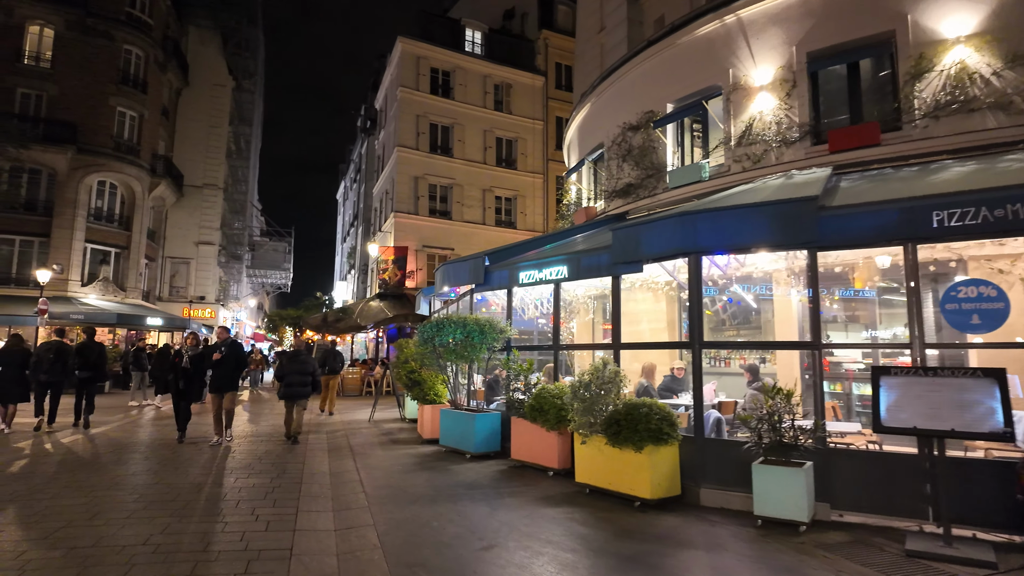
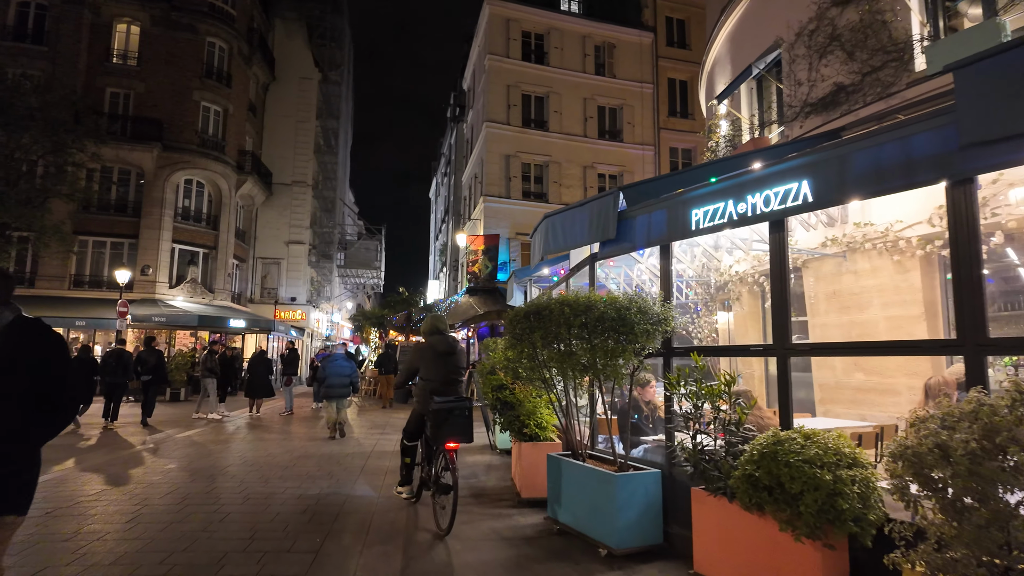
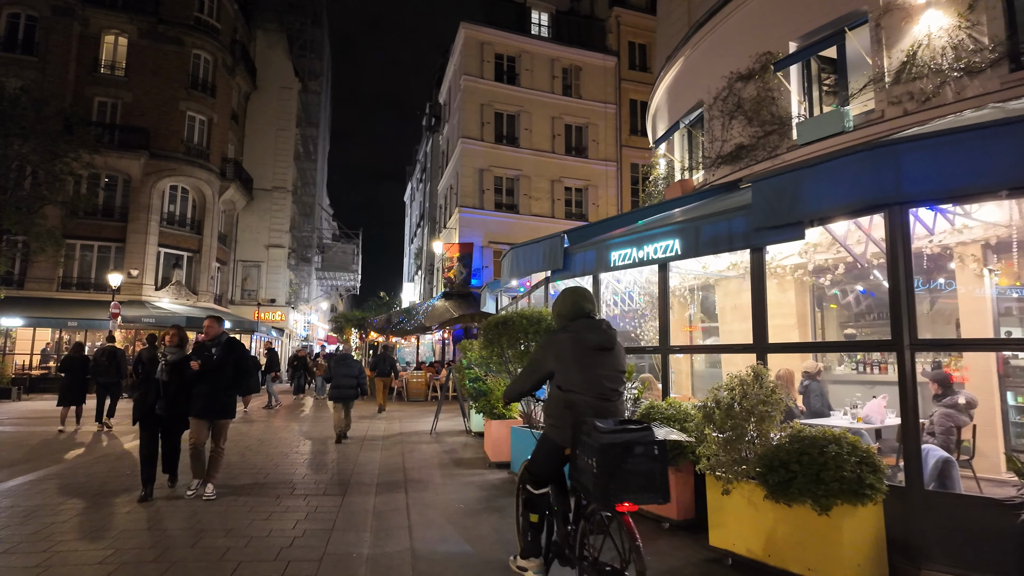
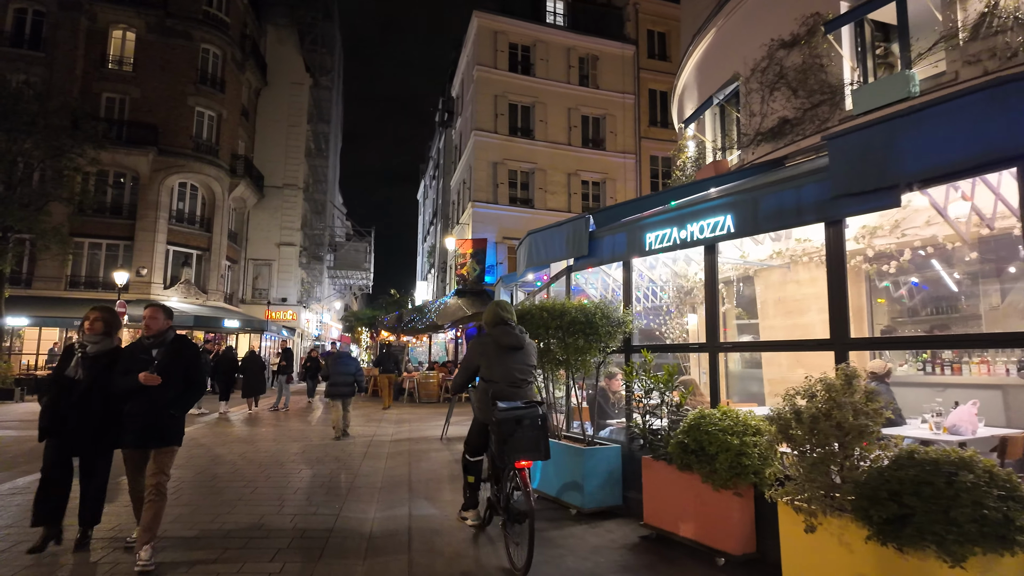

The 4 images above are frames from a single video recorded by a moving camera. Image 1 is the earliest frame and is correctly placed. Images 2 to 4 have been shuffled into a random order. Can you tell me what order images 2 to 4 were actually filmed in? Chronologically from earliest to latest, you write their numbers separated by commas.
3, 4, 2
